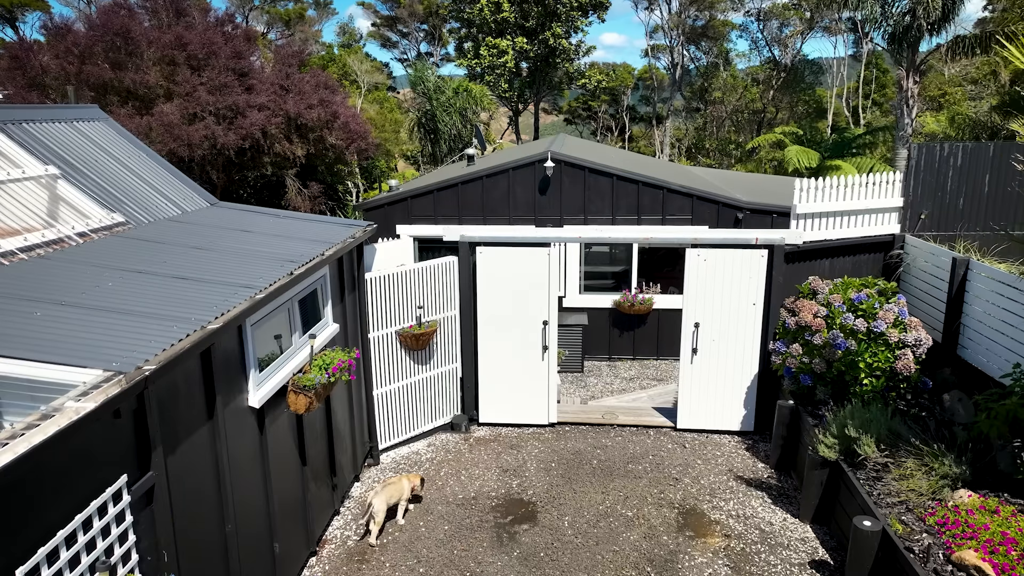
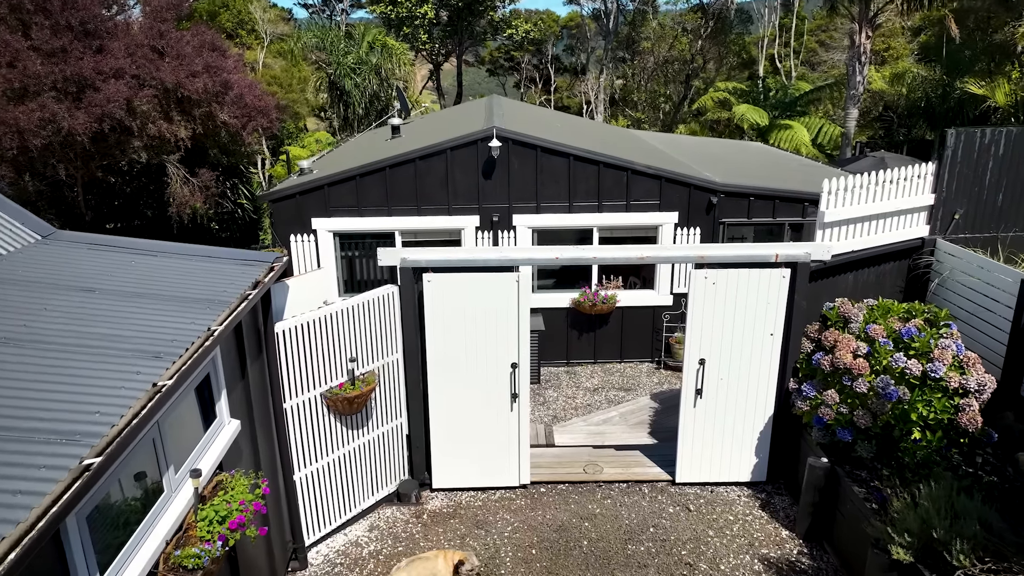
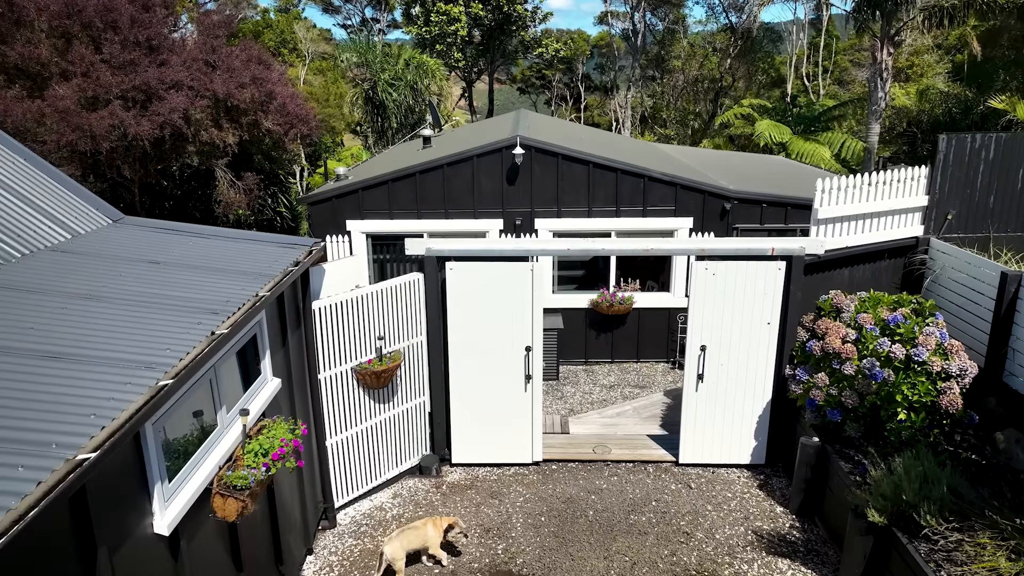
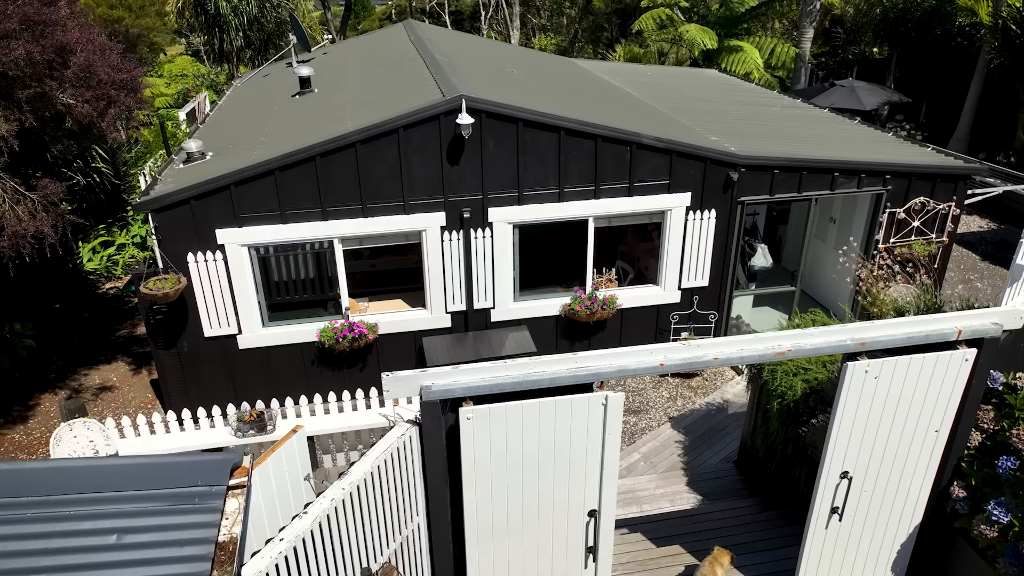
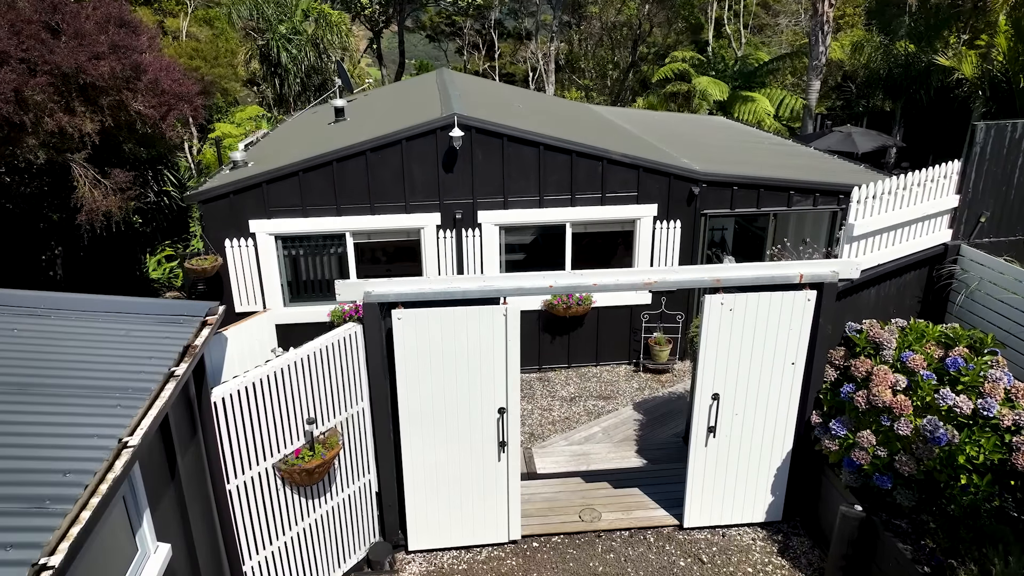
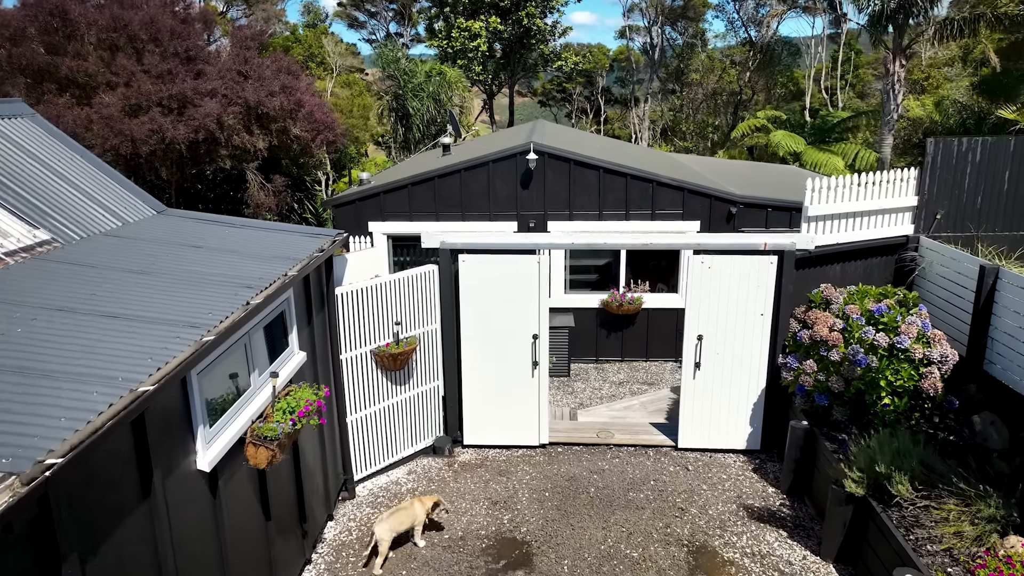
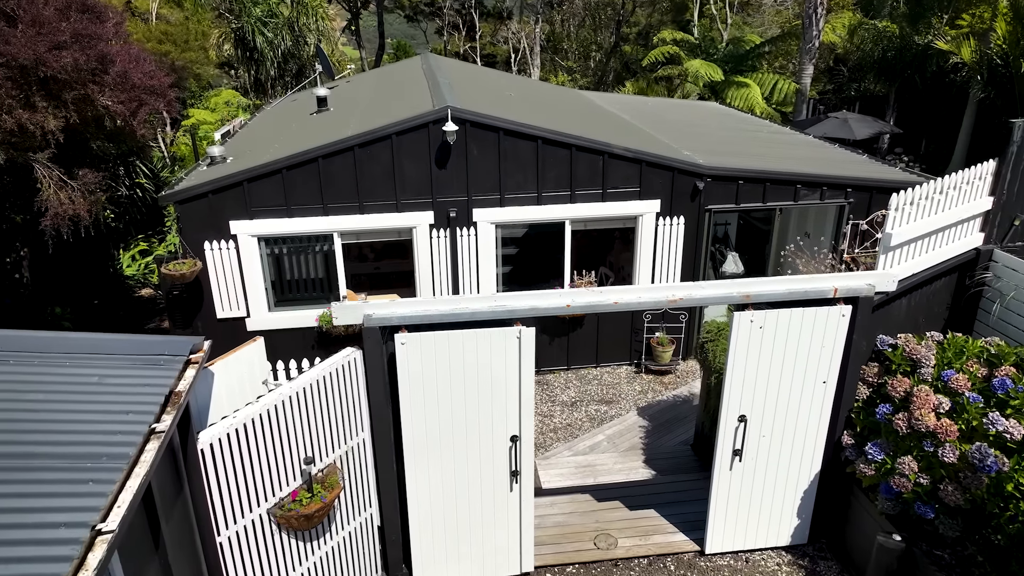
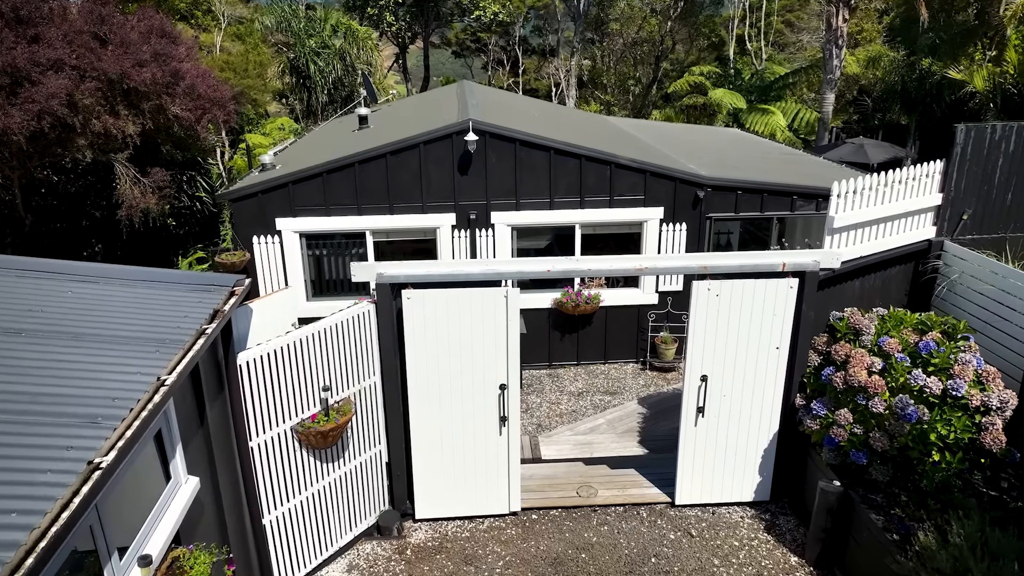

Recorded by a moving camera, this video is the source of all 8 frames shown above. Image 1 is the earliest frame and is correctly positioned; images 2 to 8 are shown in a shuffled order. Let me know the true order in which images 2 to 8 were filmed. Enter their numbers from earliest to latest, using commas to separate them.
6, 3, 2, 8, 5, 7, 4
